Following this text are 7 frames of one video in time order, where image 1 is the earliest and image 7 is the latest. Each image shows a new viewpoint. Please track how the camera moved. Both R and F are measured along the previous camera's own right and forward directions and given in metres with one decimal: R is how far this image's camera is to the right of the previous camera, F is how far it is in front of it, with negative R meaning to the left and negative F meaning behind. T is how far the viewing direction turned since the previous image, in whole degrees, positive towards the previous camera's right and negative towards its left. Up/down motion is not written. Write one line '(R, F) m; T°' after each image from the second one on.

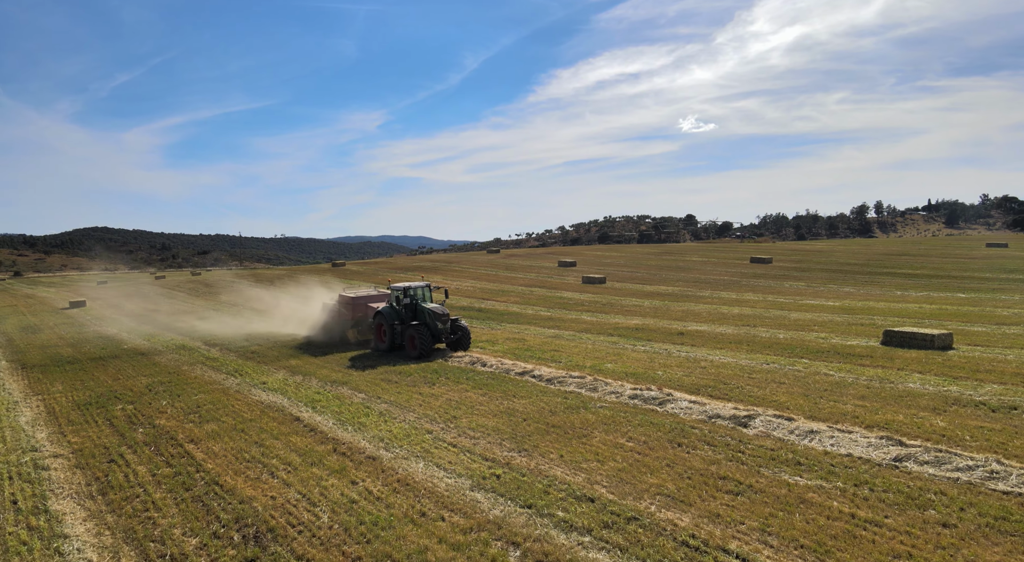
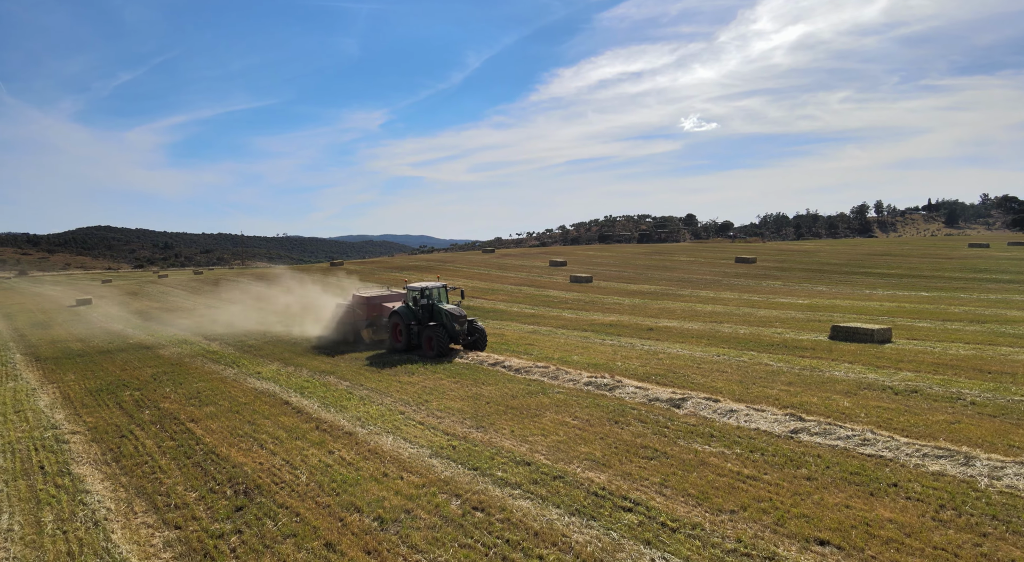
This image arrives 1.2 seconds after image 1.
(+0.6, -1.1) m; 0°
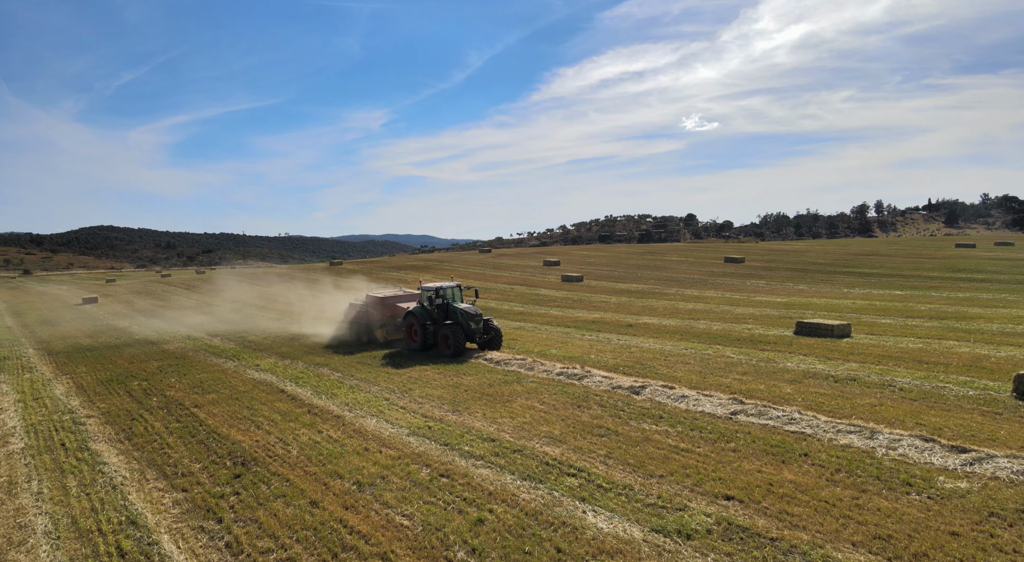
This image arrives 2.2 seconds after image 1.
(+0.5, -0.9) m; 0°
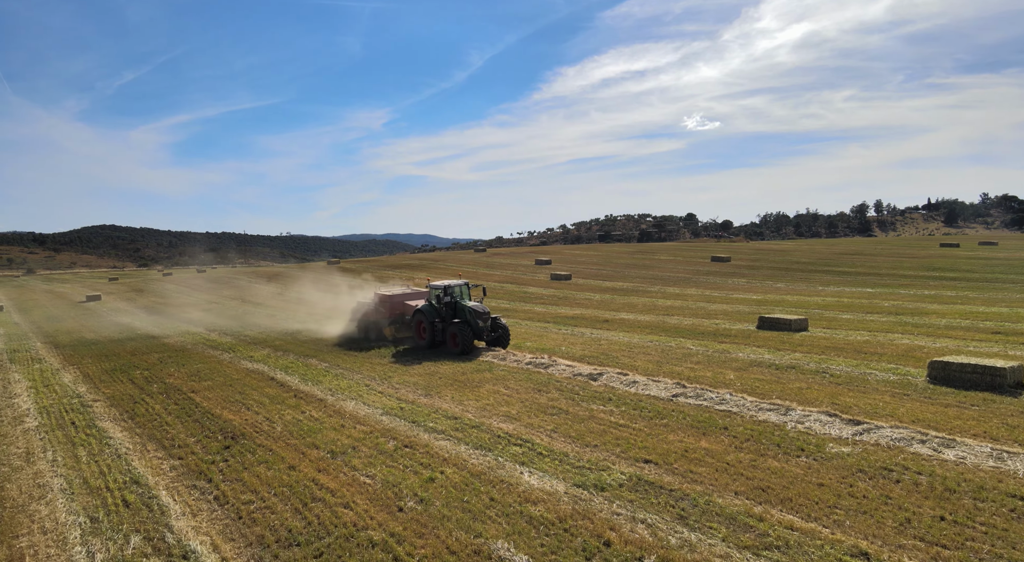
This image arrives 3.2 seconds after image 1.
(+0.6, -1.0) m; 0°
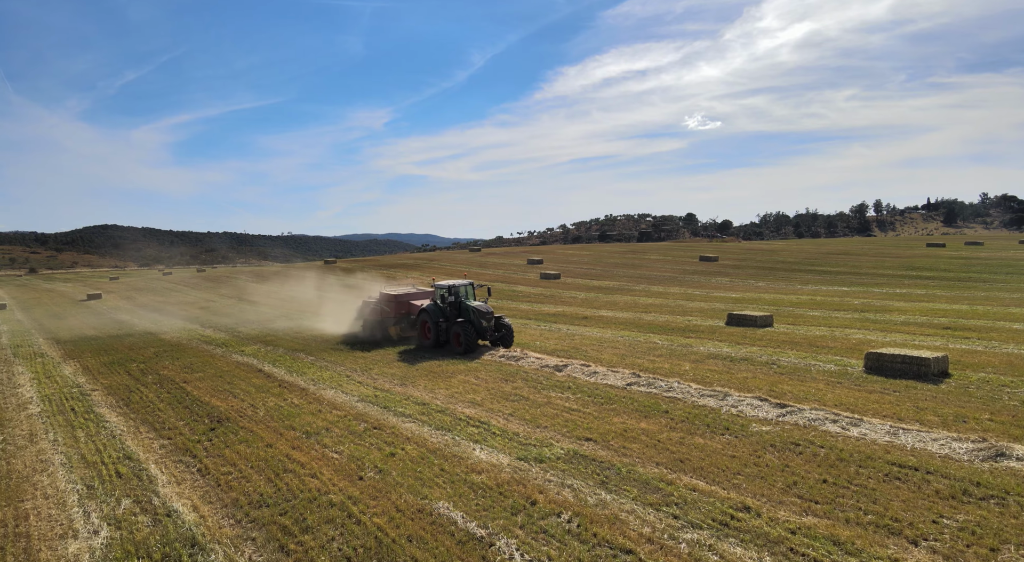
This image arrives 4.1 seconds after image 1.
(+0.6, -0.8) m; 0°
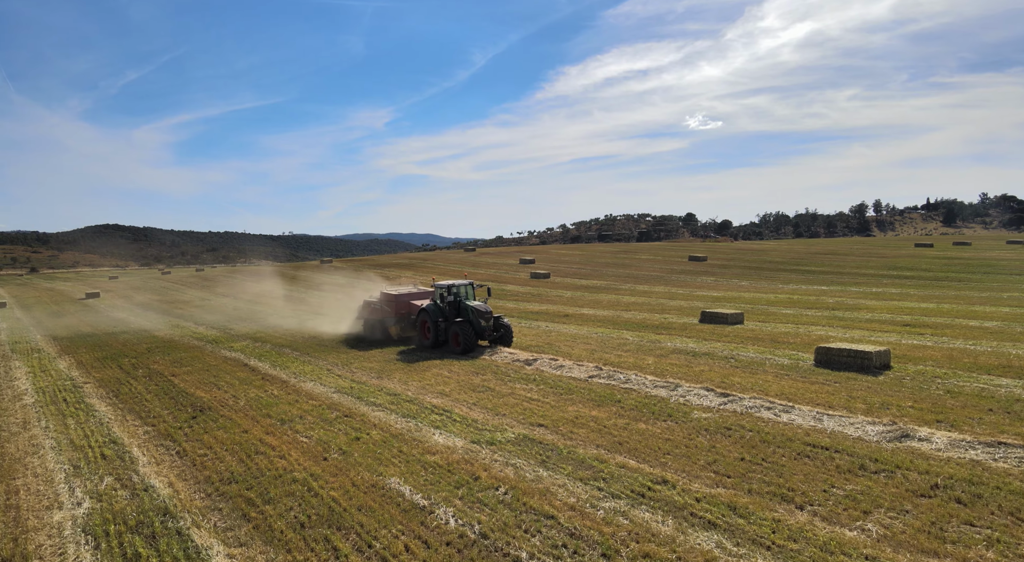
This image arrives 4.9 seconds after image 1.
(+0.6, -0.6) m; 0°
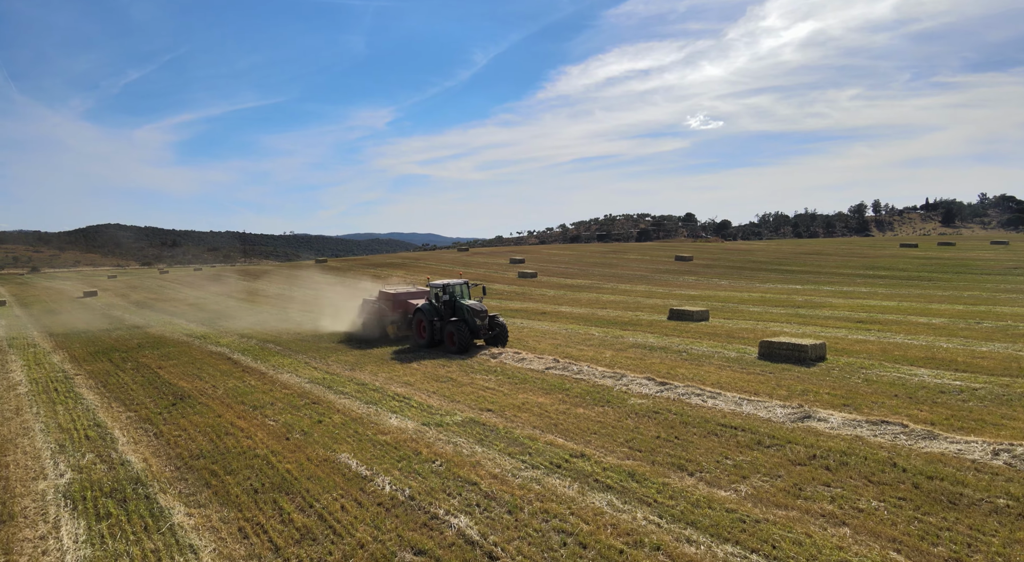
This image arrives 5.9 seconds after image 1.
(+0.8, -0.7) m; 0°
